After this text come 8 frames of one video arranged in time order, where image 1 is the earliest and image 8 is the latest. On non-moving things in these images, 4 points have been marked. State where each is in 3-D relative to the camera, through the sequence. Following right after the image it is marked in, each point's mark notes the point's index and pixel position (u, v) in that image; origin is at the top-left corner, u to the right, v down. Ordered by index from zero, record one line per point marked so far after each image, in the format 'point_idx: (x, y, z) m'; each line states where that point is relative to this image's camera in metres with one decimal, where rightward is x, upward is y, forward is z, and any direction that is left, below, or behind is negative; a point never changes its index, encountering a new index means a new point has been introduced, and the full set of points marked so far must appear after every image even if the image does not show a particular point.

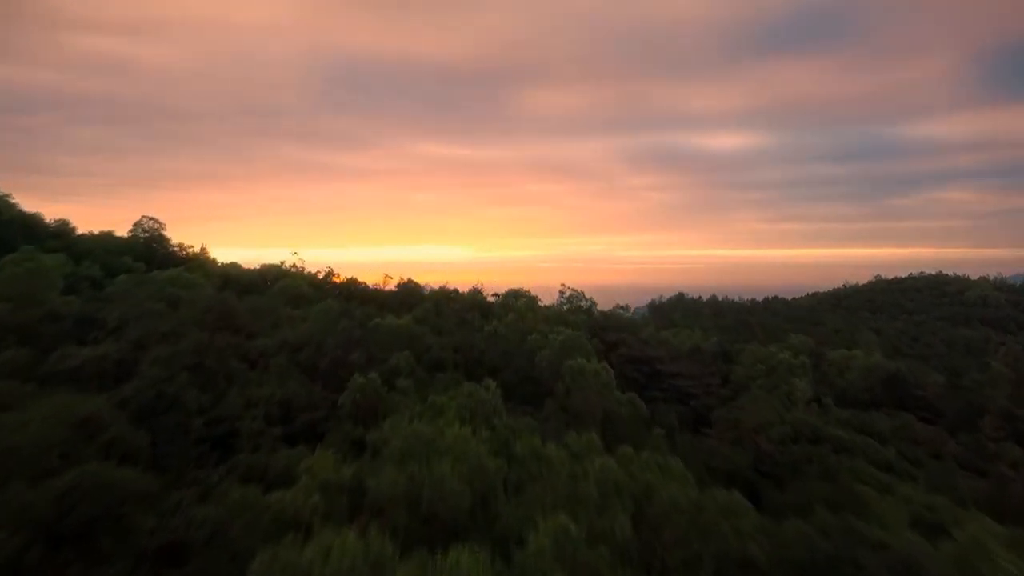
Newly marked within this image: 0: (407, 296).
0: (-2.2, -0.2, +15.1) m
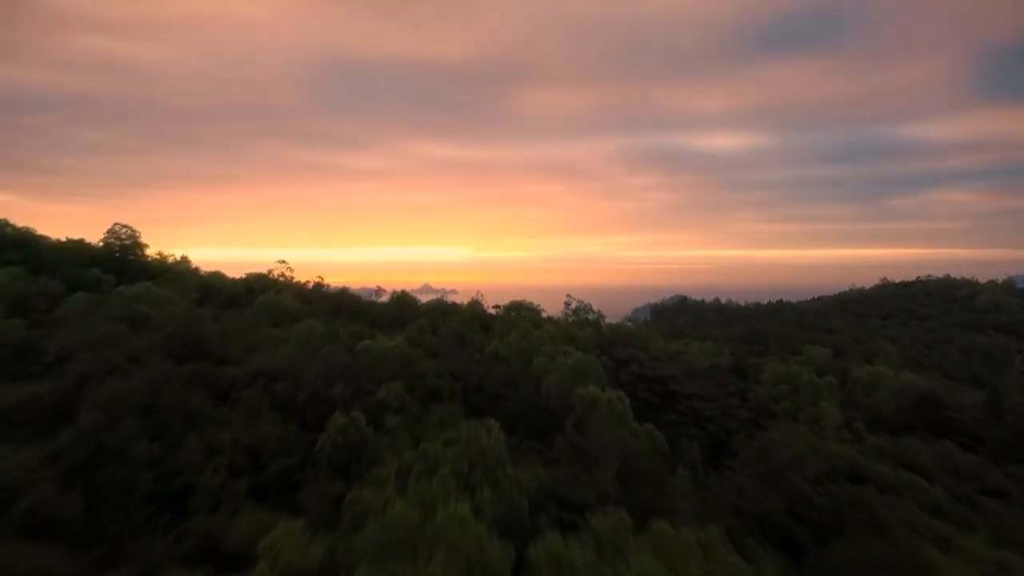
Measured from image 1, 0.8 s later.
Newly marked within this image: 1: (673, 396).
0: (-2.1, -0.4, +13.9) m
1: (+3.1, -2.1, +13.9) m
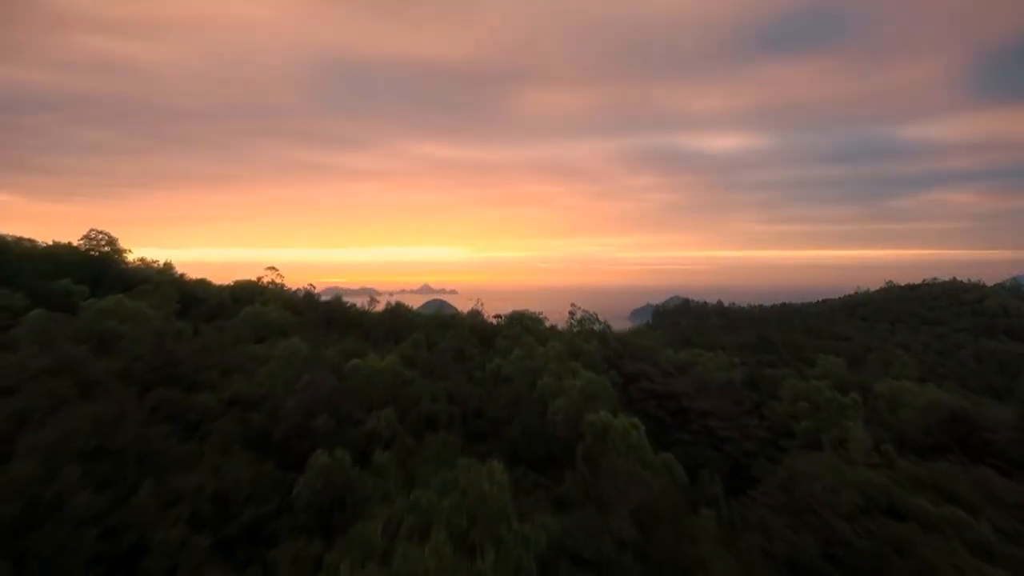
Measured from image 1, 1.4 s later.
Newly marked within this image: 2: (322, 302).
0: (-2.1, -0.6, +13.0) m
1: (+3.2, -2.3, +13.0) m
2: (-4.2, -0.5, +15.8) m
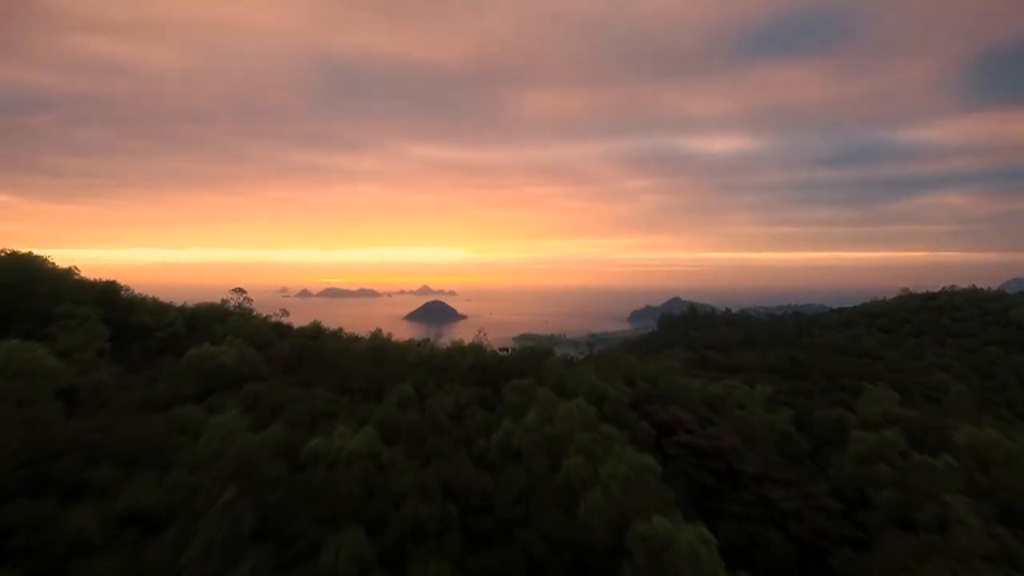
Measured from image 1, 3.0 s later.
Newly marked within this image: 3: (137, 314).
0: (-1.9, -1.1, +10.6) m
1: (+3.3, -2.8, +10.6) m
2: (-4.0, -1.0, +13.3) m
3: (-6.5, -0.5, +12.4) m
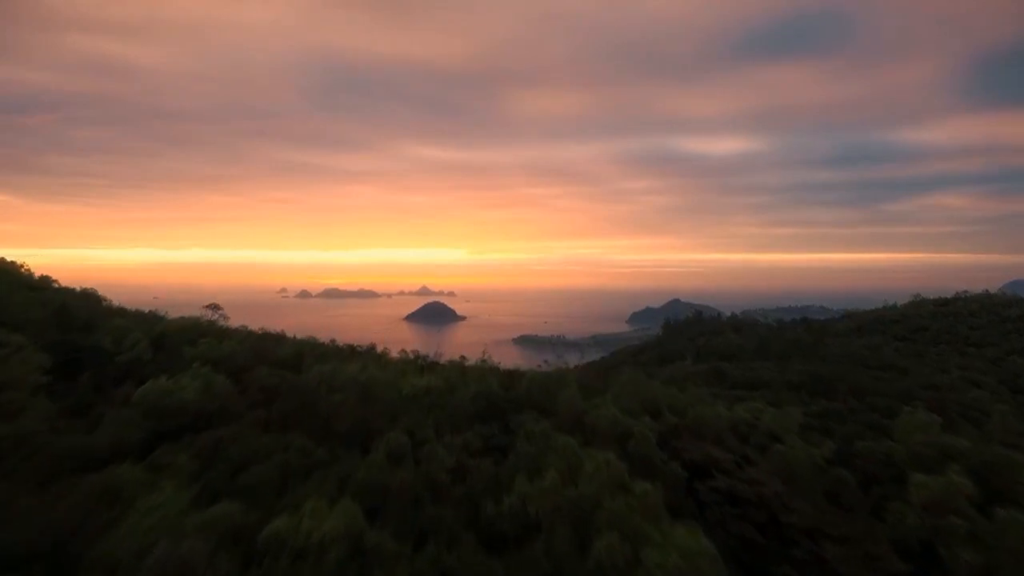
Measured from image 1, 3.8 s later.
0: (-1.8, -1.4, +9.1) m
1: (+3.4, -3.1, +9.0) m
2: (-3.9, -1.2, +11.8) m
3: (-6.4, -0.7, +10.9) m
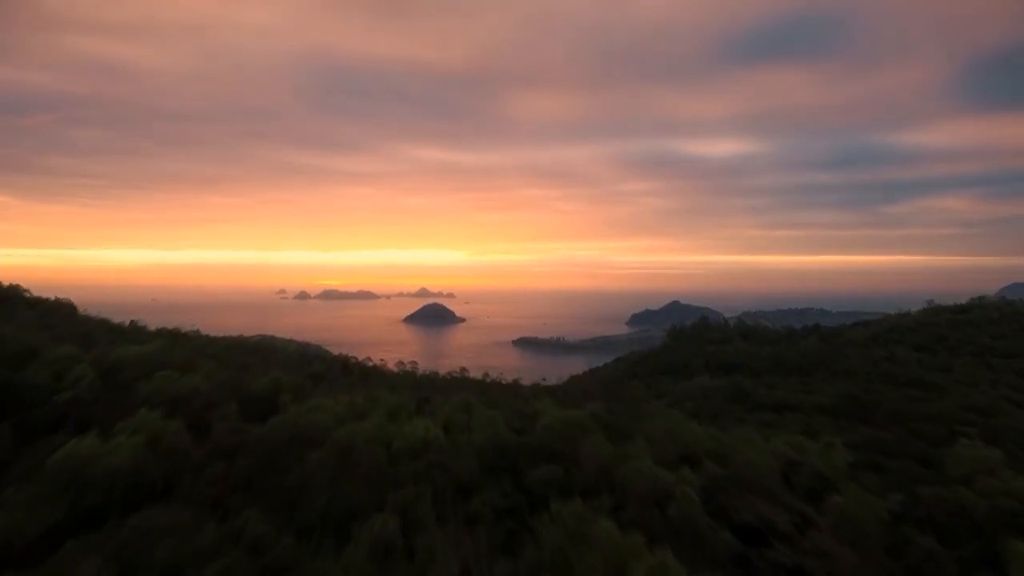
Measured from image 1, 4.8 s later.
0: (-1.6, -1.8, +7.3) m
1: (+3.6, -3.4, +7.3) m
2: (-3.7, -1.6, +10.0) m
3: (-6.2, -1.1, +9.1) m
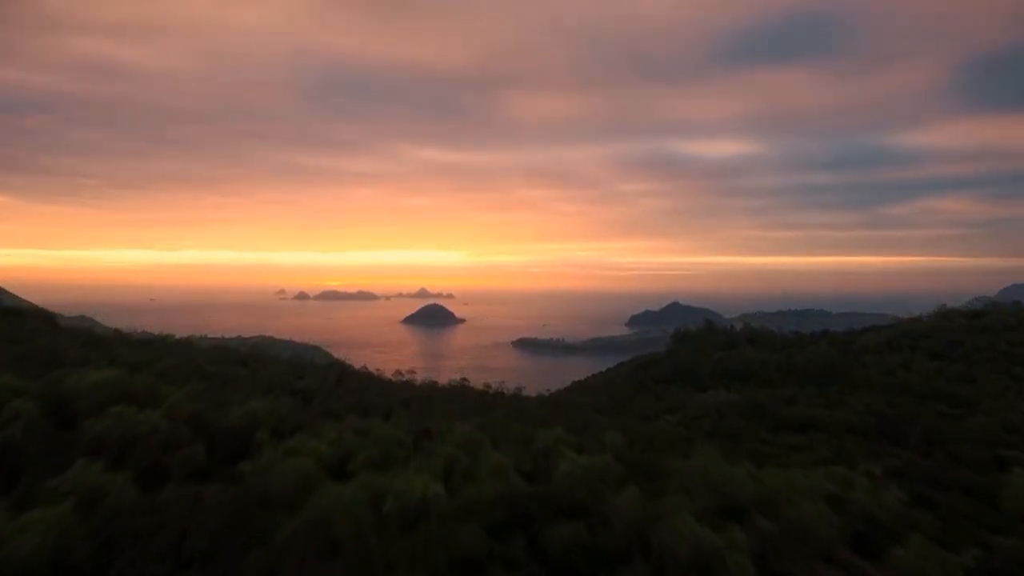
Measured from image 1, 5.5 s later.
0: (-1.5, -2.0, +5.9) m
1: (+3.8, -3.7, +5.8) m
2: (-3.6, -1.8, +8.6) m
3: (-6.0, -1.3, +7.7) m
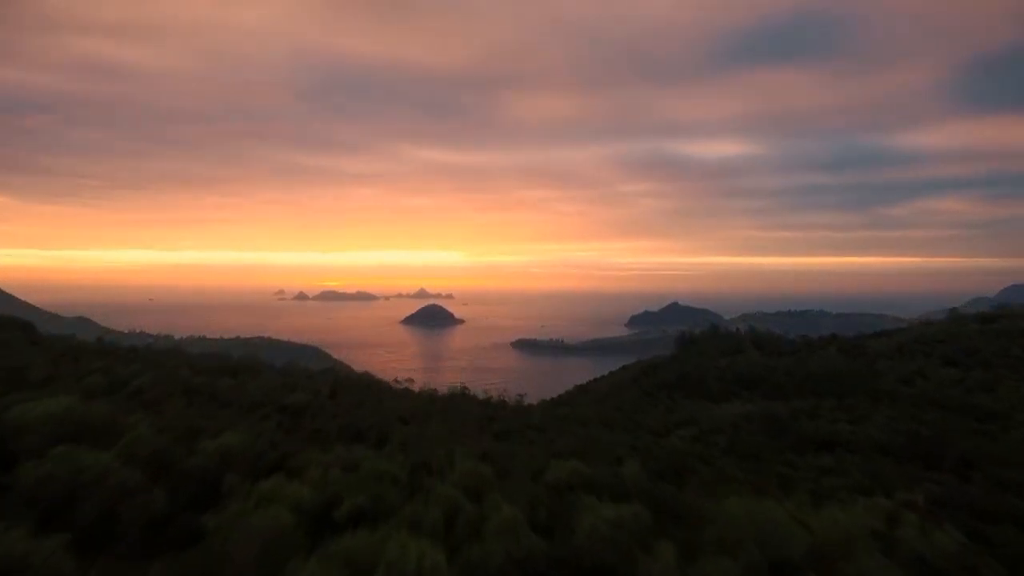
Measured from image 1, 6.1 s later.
0: (-1.3, -2.2, +4.6) m
1: (+3.9, -3.9, +4.6) m
2: (-3.5, -2.0, +7.3) m
3: (-5.9, -1.5, +6.4) m
